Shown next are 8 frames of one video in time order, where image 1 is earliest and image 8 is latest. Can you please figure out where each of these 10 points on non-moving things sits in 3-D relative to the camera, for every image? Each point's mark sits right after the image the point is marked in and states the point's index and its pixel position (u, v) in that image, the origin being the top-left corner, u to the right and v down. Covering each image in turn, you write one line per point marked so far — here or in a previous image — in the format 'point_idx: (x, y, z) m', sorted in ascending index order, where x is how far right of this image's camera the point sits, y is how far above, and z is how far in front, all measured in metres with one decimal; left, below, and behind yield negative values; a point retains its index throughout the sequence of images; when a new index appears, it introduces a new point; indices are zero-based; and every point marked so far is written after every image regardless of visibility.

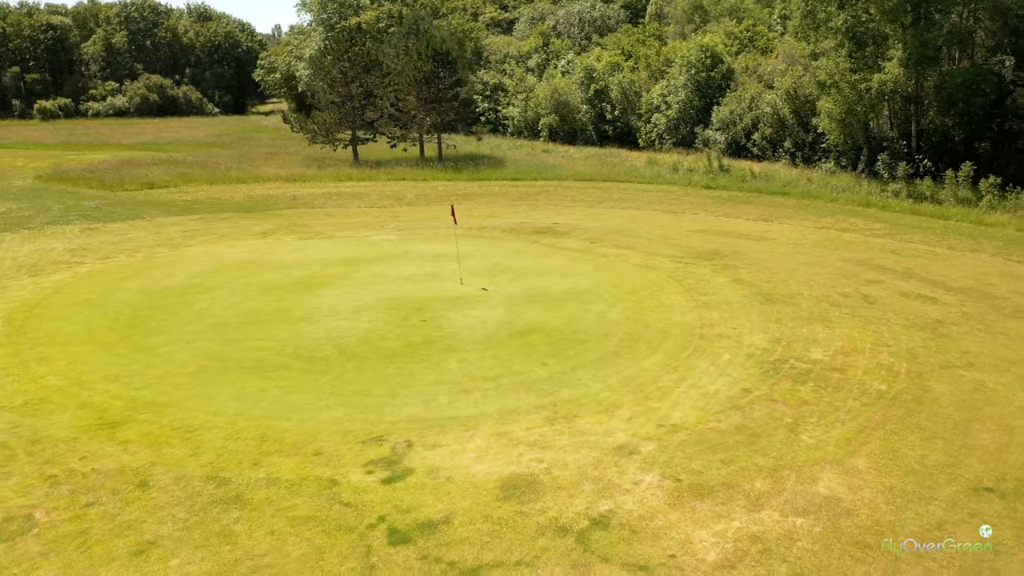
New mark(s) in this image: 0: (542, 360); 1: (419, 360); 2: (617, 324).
0: (+0.3, -1.1, +12.6) m
1: (-1.5, -1.1, +12.5) m
2: (+1.8, -0.7, +14.4) m
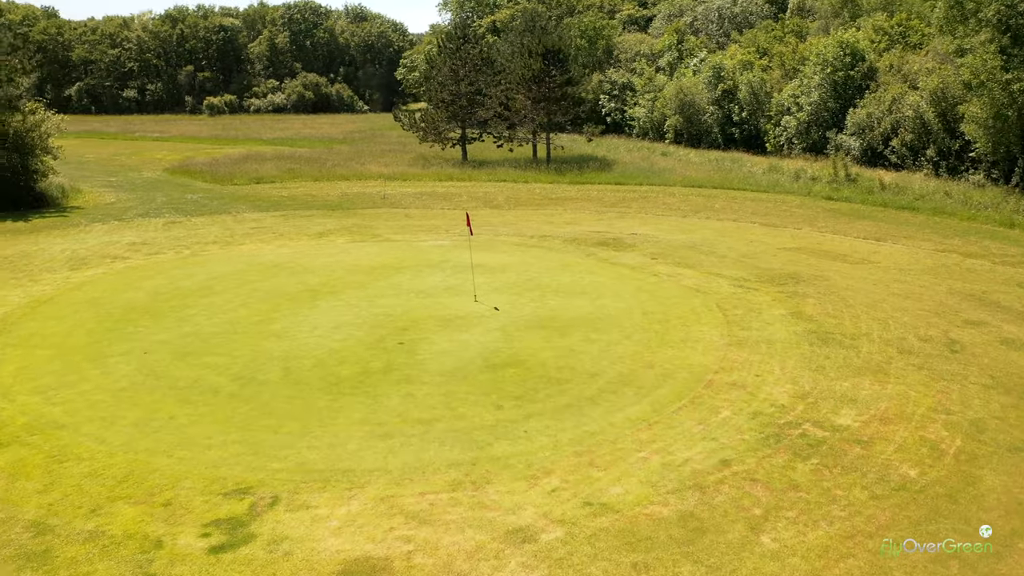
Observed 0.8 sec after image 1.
0: (-0.3, -1.5, +10.8) m
1: (-2.1, -1.4, +11.0) m
2: (+1.5, -1.1, +12.3) m
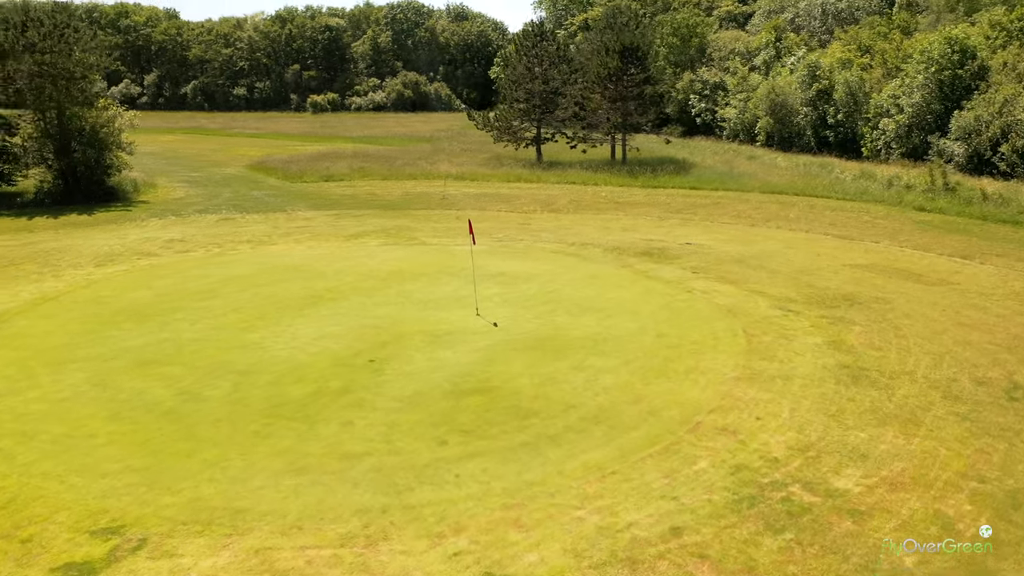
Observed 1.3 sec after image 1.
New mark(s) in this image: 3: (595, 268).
0: (-0.9, -1.7, +9.6) m
1: (-2.7, -1.6, +10.1) m
2: (+1.1, -1.4, +10.9) m
3: (+1.9, +0.5, +19.1) m
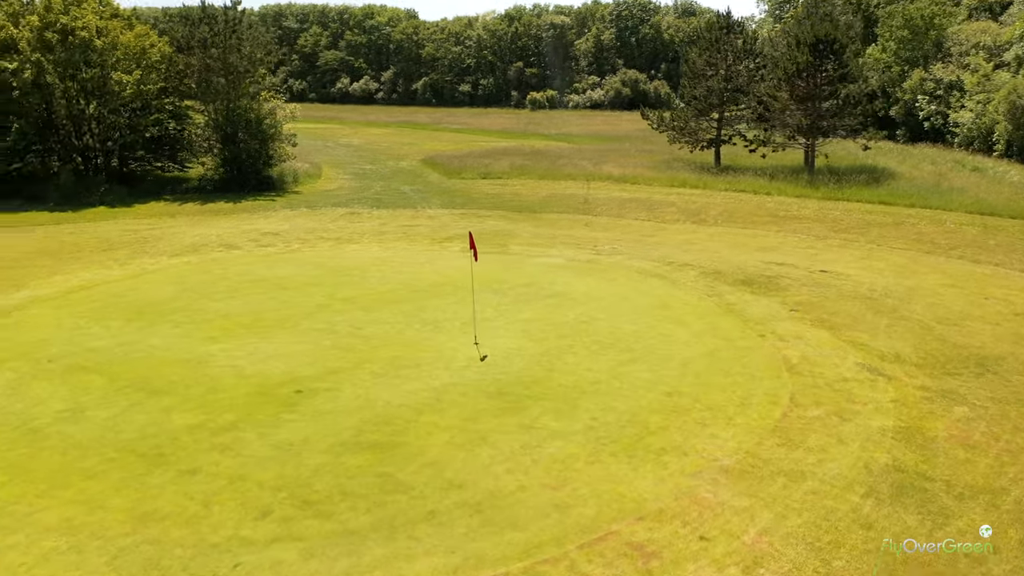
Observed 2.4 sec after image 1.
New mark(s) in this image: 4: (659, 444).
0: (-2.3, -2.0, +7.8) m
1: (-3.9, -1.7, +8.8) m
2: (0.0, -1.9, +8.5) m
3: (+3.1, -0.2, +16.1) m
4: (+1.7, -1.8, +9.3) m
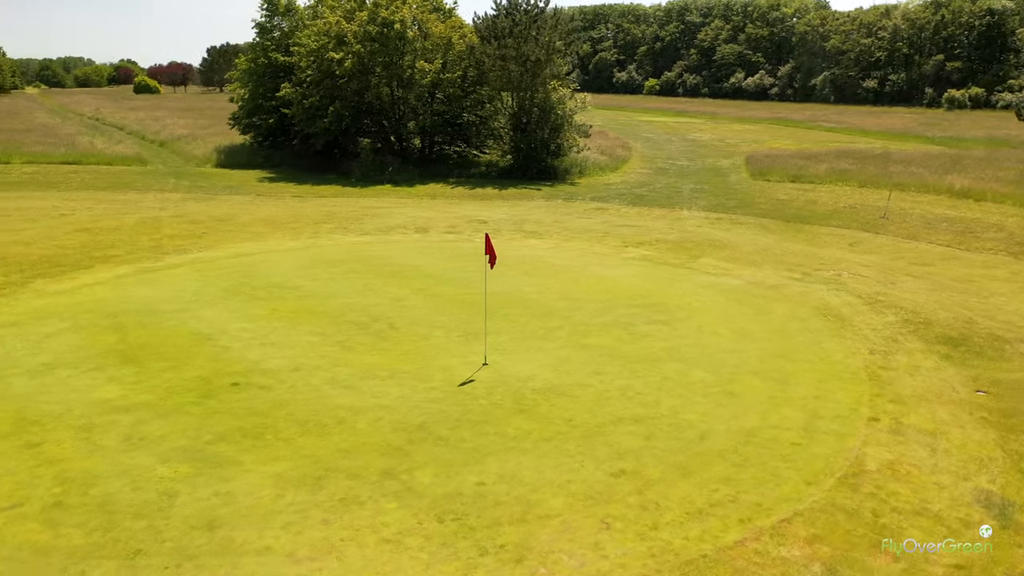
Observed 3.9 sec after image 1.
0: (-4.3, -1.8, +7.3) m
1: (-5.2, -1.4, +8.9) m
2: (-1.9, -2.0, +6.9) m
3: (+4.5, -0.8, +12.2) m
4: (0.0, -2.1, +6.9) m
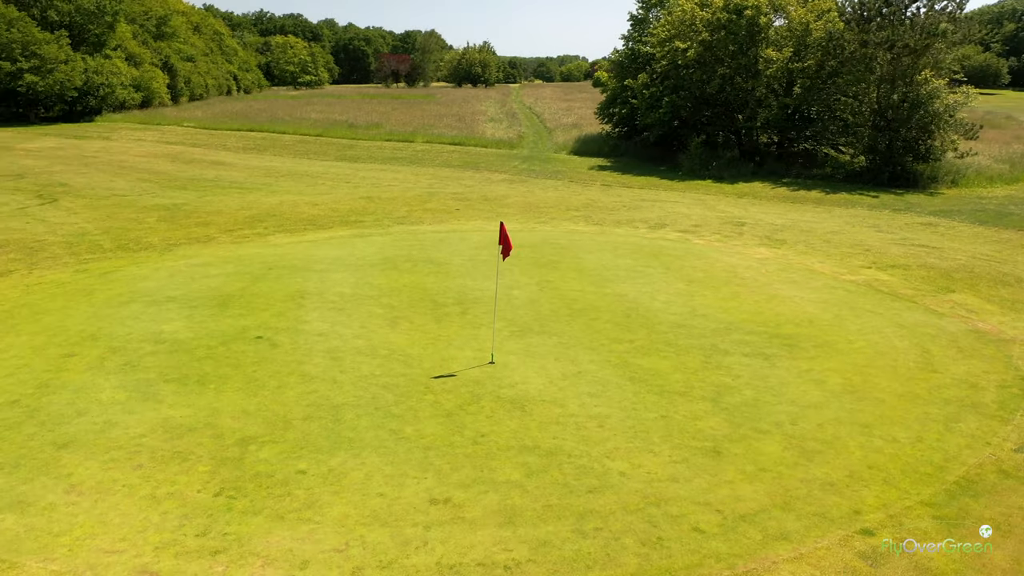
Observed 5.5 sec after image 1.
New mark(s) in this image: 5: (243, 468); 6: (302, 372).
0: (-5.5, -1.1, +9.0) m
1: (-5.4, -0.6, +10.8) m
2: (-3.7, -1.6, +7.5) m
3: (+4.6, -1.4, +8.8) m
4: (-2.1, -1.9, +6.5) m
5: (-2.4, -1.6, +7.4) m
6: (-2.4, -1.0, +9.6) m
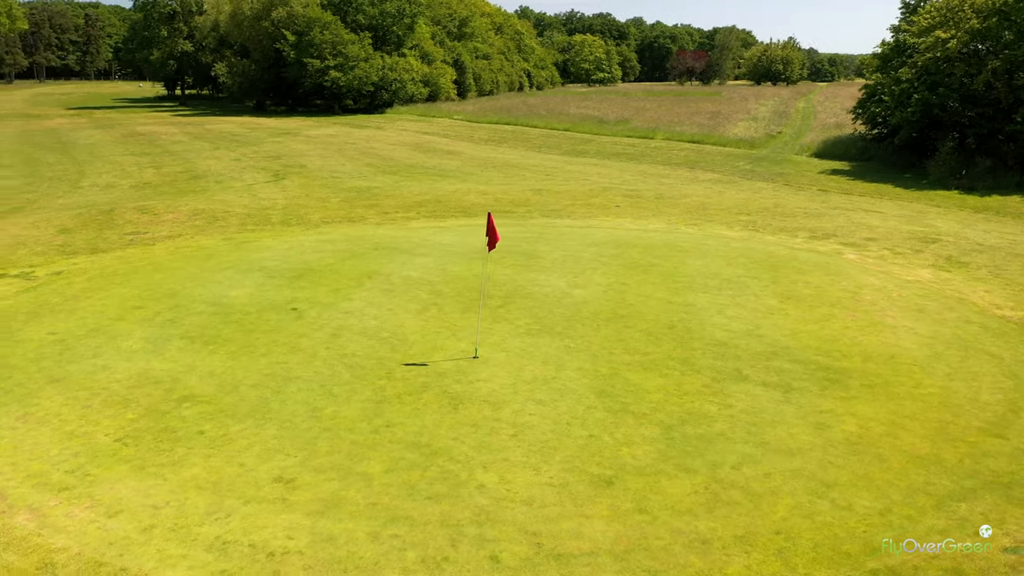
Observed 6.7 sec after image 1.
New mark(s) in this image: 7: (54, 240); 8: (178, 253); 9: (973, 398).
0: (-5.7, -0.6, +10.6) m
1: (-5.0, -0.1, +12.3) m
2: (-4.6, -1.1, +8.6) m
3: (+3.6, -1.7, +6.9) m
4: (-3.5, -1.6, +7.1) m
5: (-3.4, -1.3, +8.0) m
6: (-2.6, -0.7, +10.1) m
7: (-9.2, +1.0, +16.5) m
8: (-6.2, +0.7, +15.1) m
9: (+5.0, -1.2, +8.9) m
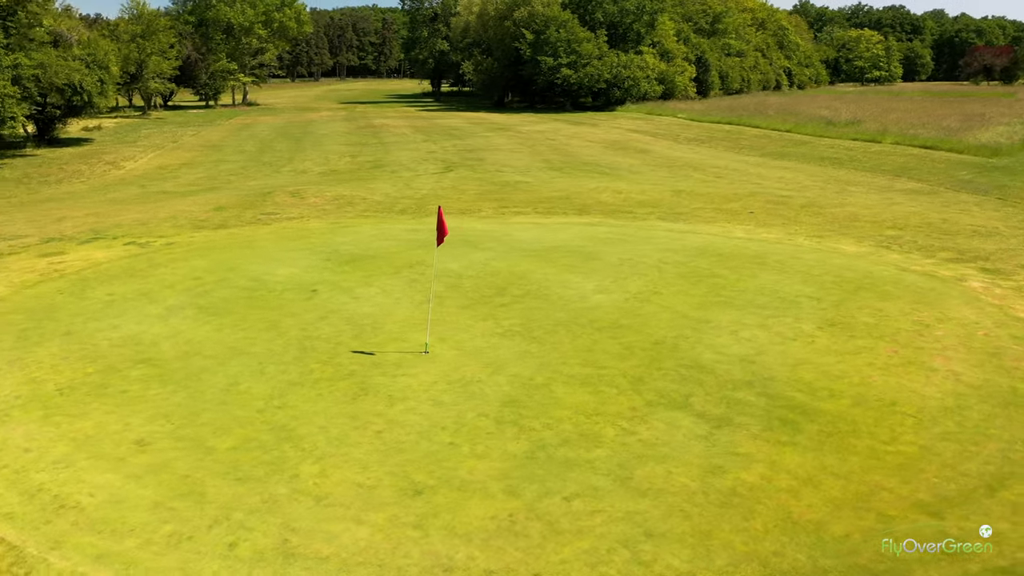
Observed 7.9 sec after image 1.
0: (-5.7, -0.1, +12.1) m
1: (-4.5, +0.3, +13.4) m
2: (-5.3, -0.7, +9.8) m
3: (+1.8, -2.0, +5.7) m
4: (-4.8, -1.2, +8.1) m
5: (-4.4, -1.0, +8.9) m
6: (-2.9, -0.5, +10.6) m
7: (-7.0, +1.6, +18.8) m
8: (-4.7, +1.1, +16.5) m
9: (+3.8, -1.6, +7.2) m
